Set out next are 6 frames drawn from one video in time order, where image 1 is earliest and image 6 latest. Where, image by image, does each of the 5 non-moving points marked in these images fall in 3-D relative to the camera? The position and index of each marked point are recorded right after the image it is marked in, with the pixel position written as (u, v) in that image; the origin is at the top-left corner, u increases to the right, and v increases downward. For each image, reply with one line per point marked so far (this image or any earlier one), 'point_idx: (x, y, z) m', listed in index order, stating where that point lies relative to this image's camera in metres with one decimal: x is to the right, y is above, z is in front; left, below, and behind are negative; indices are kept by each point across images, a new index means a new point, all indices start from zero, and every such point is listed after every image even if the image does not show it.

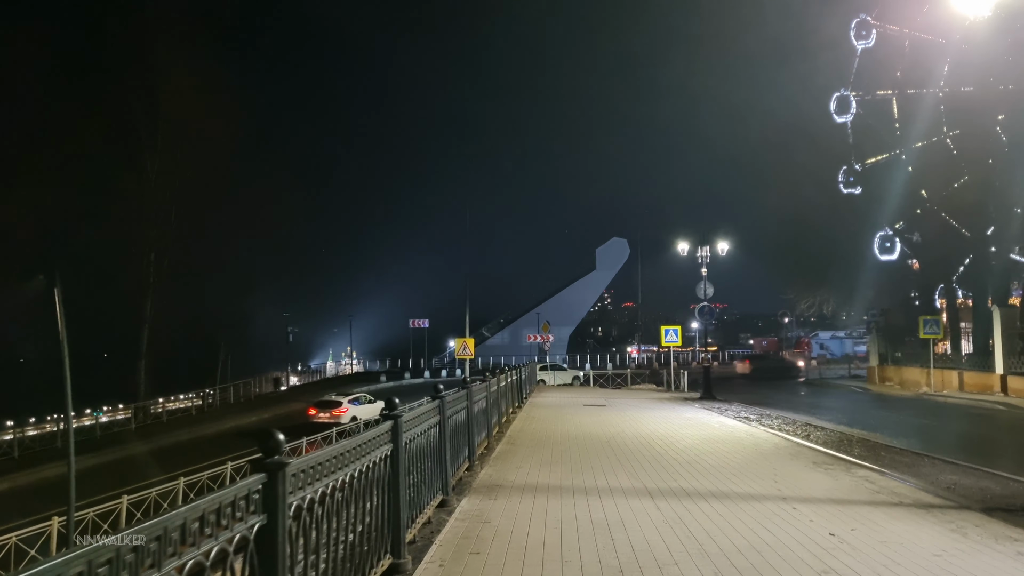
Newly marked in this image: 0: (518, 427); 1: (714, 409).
0: (+0.1, -2.5, +12.2) m
1: (+5.1, -3.0, +17.2) m
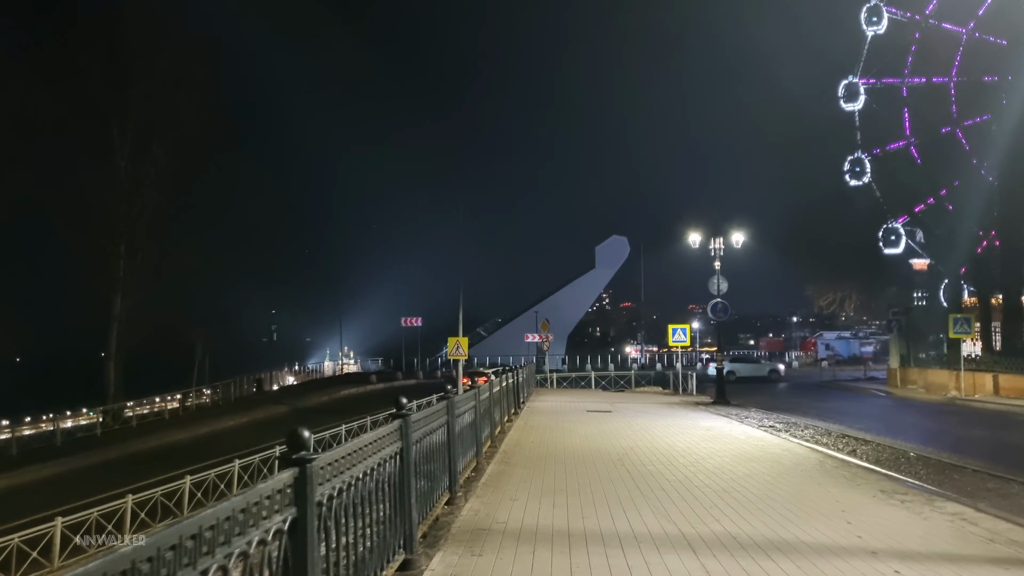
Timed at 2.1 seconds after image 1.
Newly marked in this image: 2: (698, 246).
0: (0.0, -2.3, +10.4) m
1: (+5.0, -2.9, +15.5) m
2: (+5.4, +1.2, +20.0) m
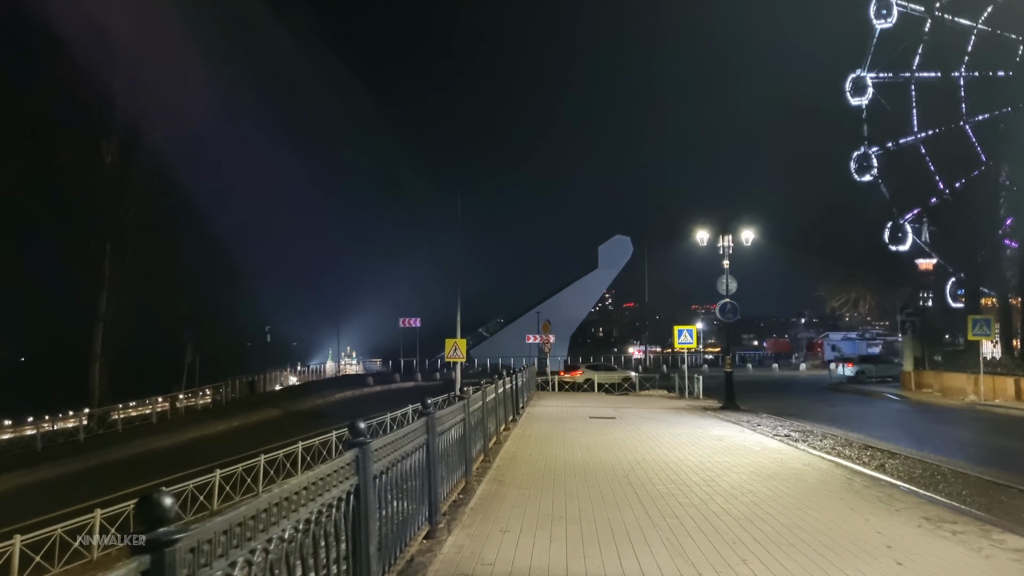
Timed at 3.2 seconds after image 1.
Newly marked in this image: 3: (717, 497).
0: (0.0, -2.3, +9.6) m
1: (+4.9, -2.9, +14.6) m
2: (+5.4, +1.2, +19.1) m
3: (+2.0, -2.1, +6.9) m
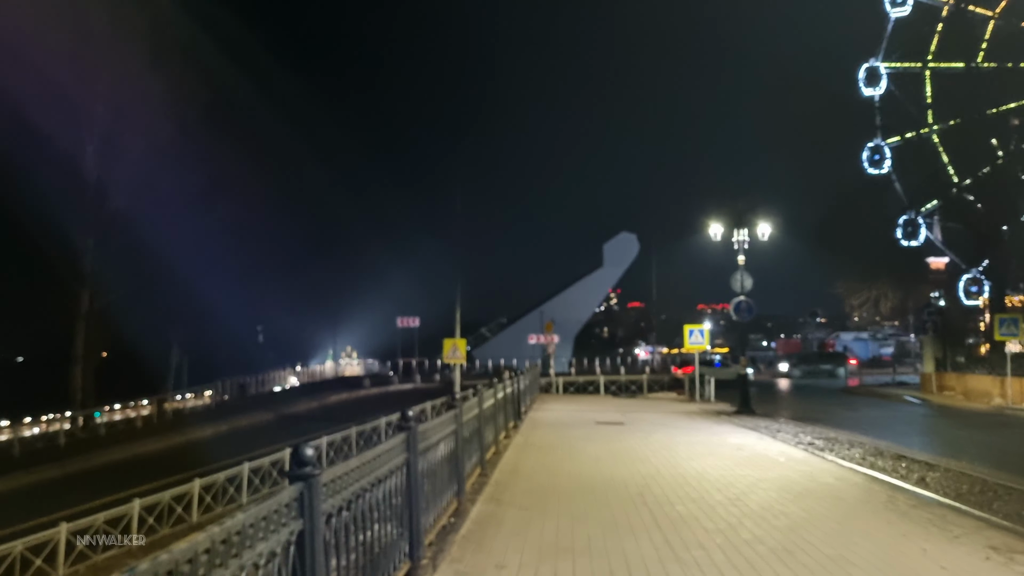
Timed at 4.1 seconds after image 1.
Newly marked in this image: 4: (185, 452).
0: (0.0, -2.2, +8.7) m
1: (+5.0, -2.8, +13.7) m
2: (+5.5, +1.3, +18.2) m
3: (+2.0, -2.0, +6.0) m
4: (-9.4, -4.7, +19.9) m
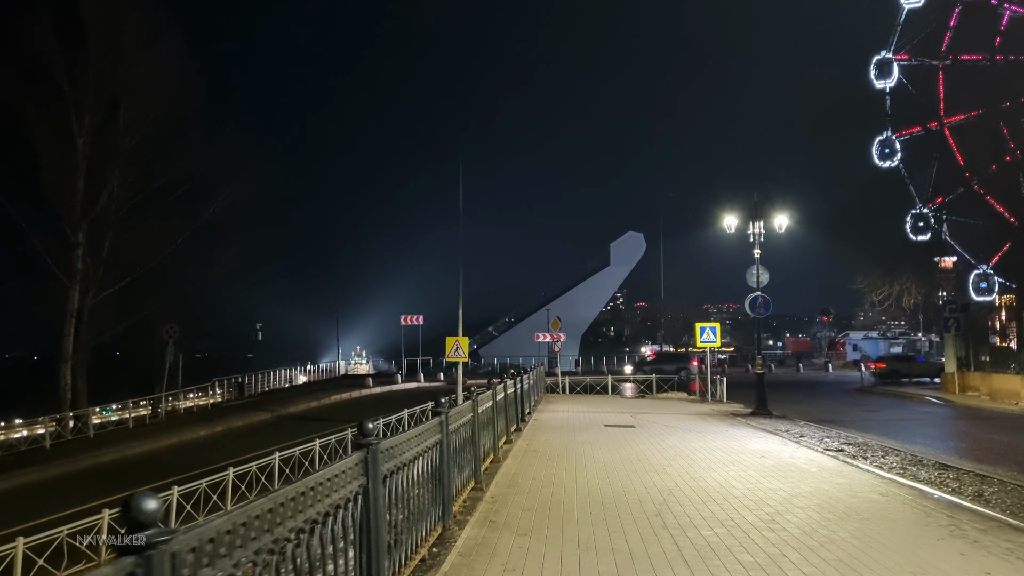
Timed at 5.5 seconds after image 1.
0: (0.0, -2.1, +7.7) m
1: (+5.0, -2.7, +12.7) m
2: (+5.5, +1.4, +17.1) m
3: (+2.0, -1.9, +5.0) m
4: (-9.4, -4.6, +18.9) m
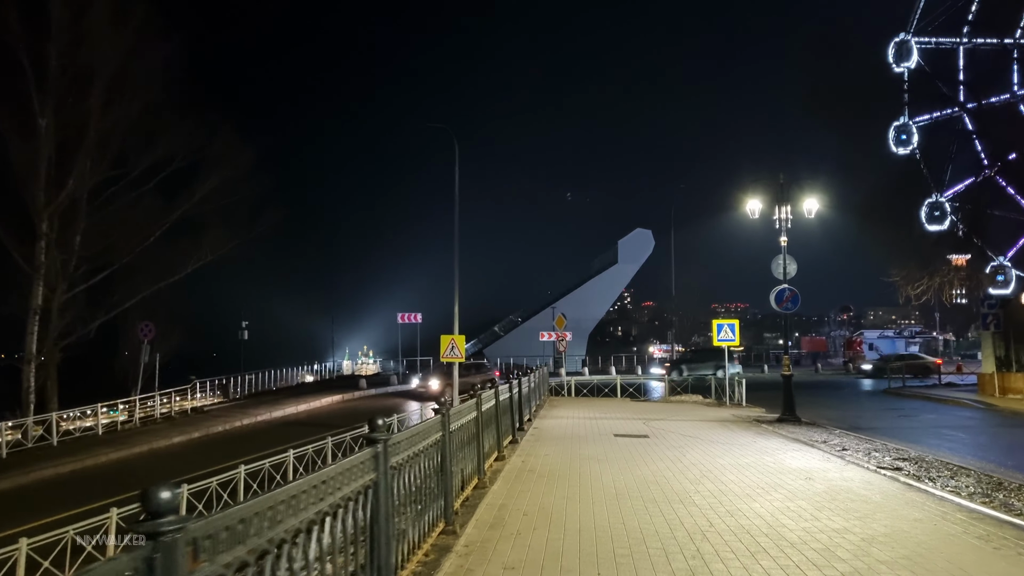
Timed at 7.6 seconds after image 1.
0: (-0.2, -1.9, +6.0) m
1: (+4.9, -2.5, +10.9) m
2: (+5.5, +1.6, +15.4) m
3: (+1.8, -1.7, +3.3) m
4: (-9.4, -4.4, +17.3) m
